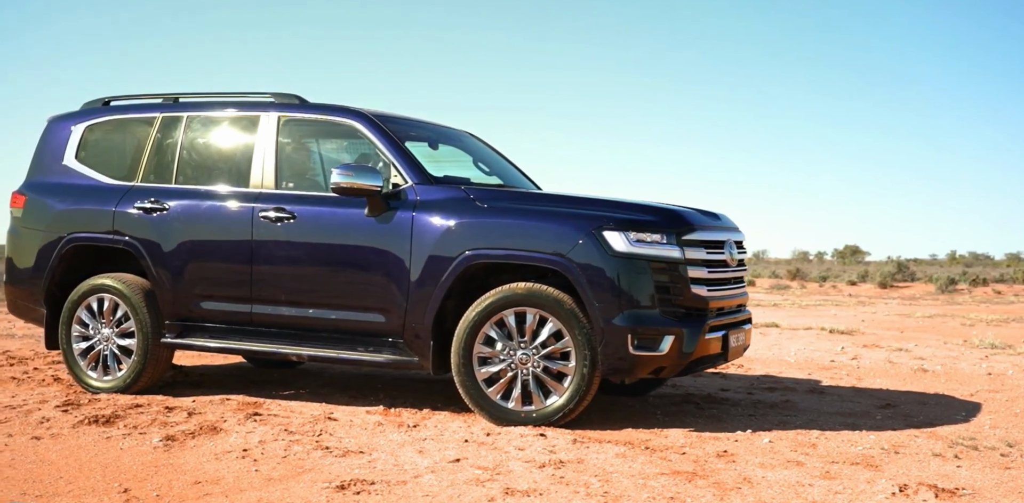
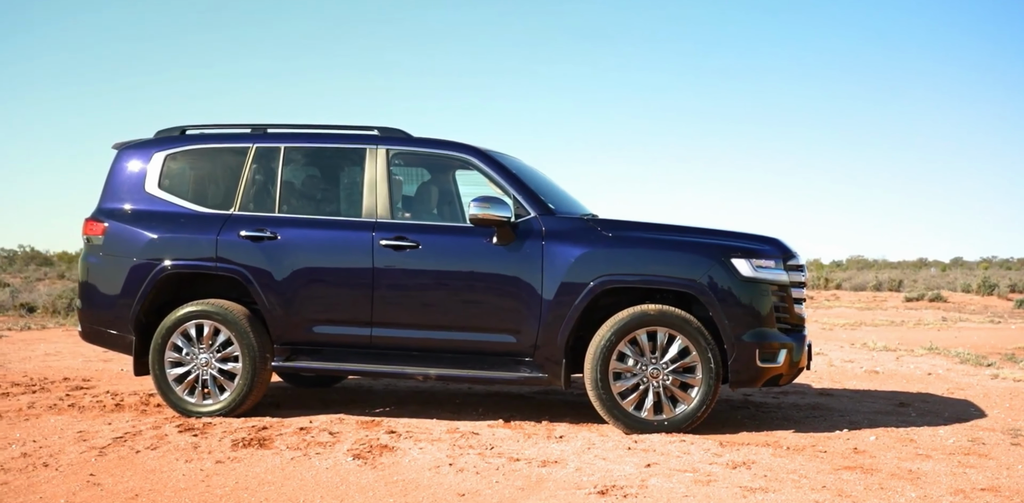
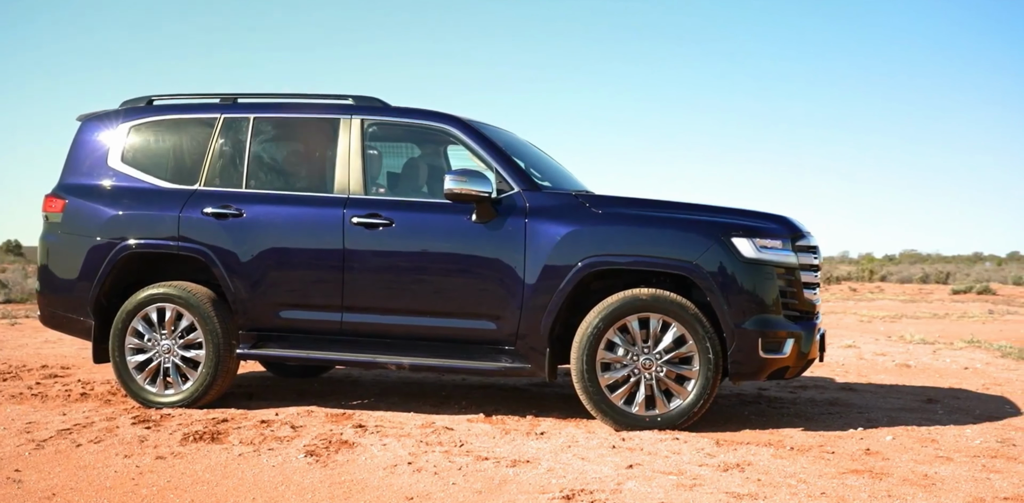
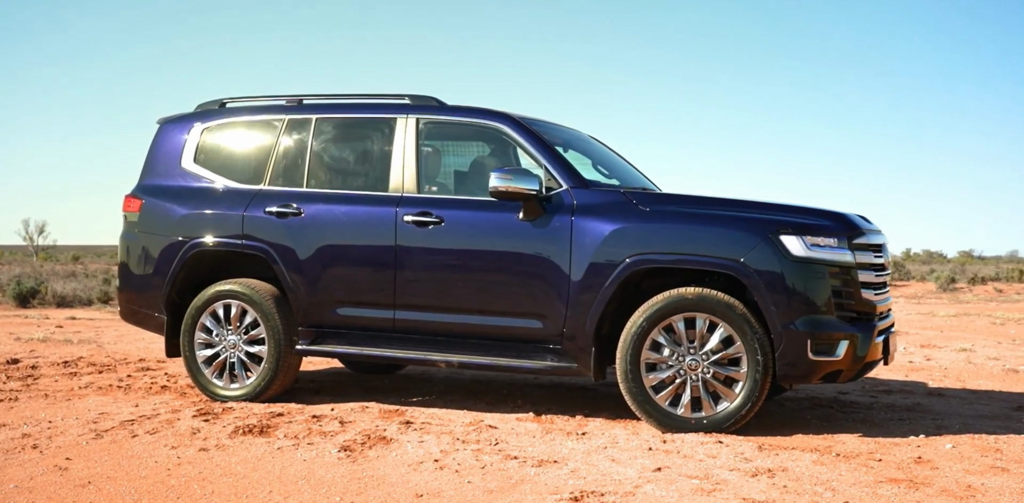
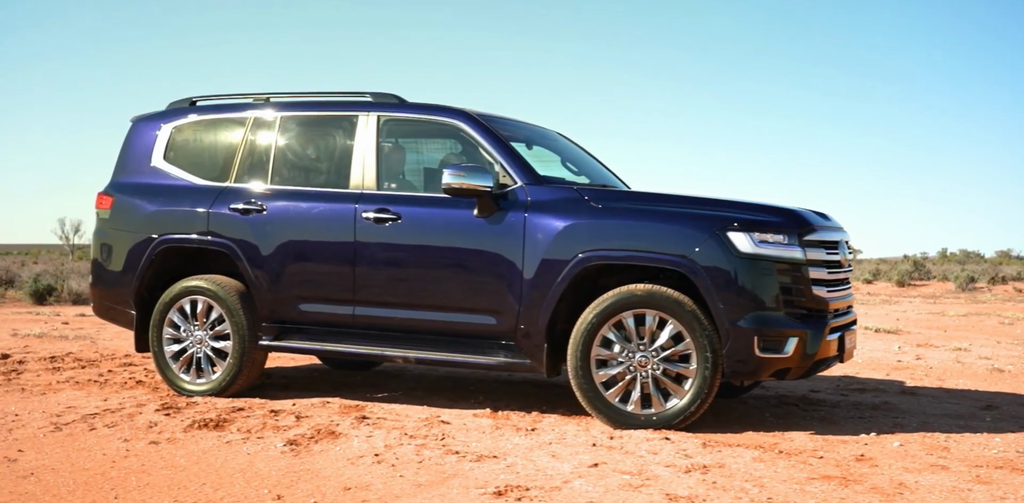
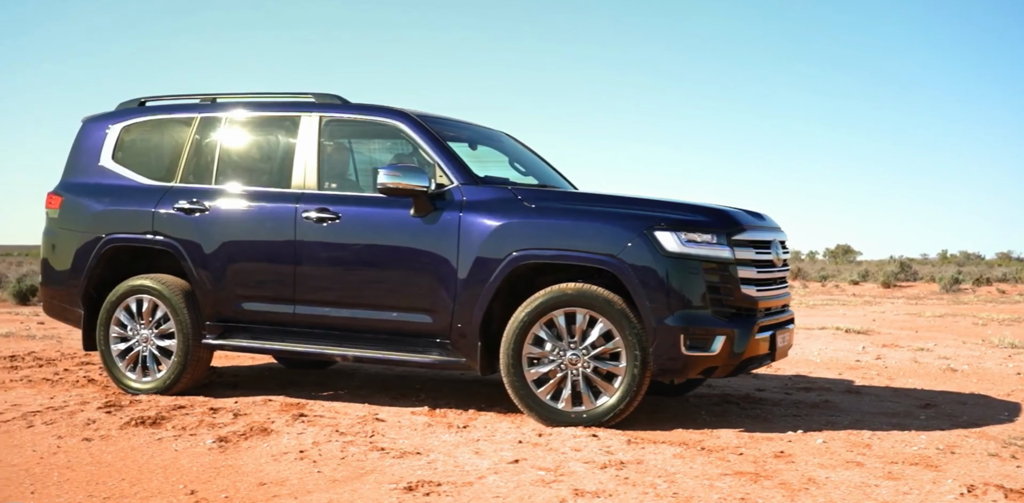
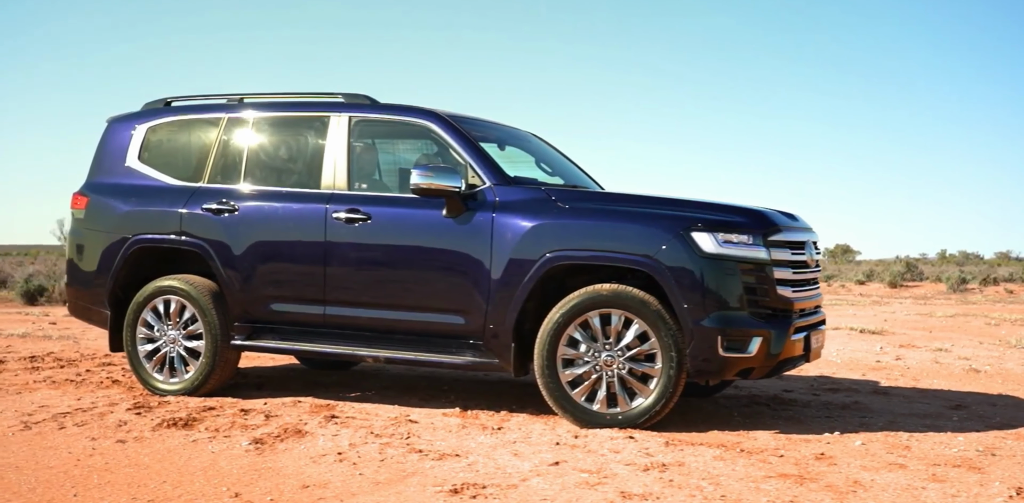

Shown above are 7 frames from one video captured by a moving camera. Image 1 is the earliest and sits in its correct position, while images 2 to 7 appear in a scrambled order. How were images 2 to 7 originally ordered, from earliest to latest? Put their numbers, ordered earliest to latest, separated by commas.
6, 7, 5, 4, 3, 2
